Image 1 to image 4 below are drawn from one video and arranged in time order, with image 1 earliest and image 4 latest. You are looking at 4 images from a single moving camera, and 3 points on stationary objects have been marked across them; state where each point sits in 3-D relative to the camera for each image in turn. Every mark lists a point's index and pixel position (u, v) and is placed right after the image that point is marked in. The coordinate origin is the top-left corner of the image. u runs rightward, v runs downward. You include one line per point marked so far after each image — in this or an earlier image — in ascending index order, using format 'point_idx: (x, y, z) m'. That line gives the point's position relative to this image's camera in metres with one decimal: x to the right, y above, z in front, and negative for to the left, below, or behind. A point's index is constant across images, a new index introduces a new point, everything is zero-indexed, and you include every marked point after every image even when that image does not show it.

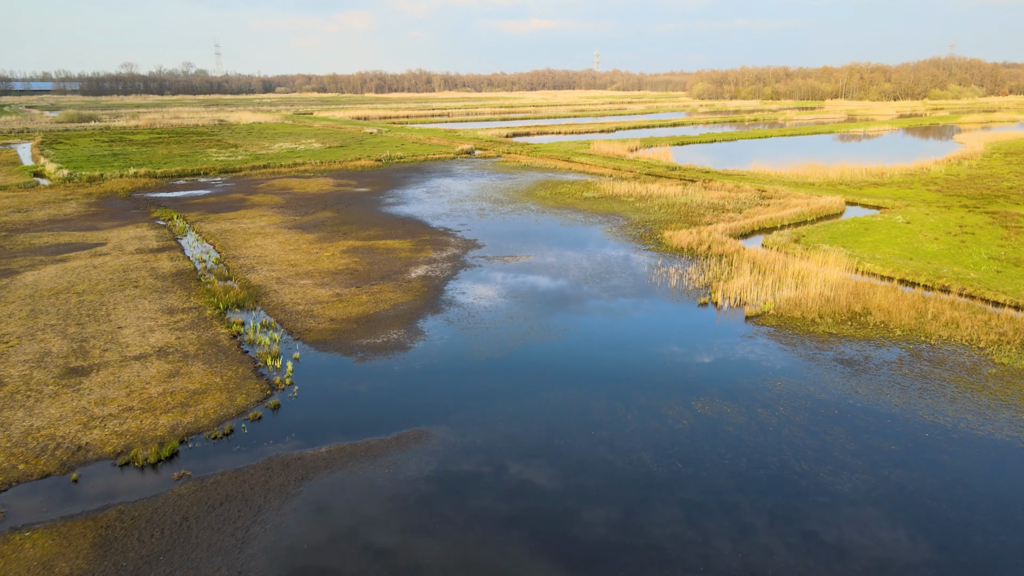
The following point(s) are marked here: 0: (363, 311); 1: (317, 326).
0: (-2.9, -0.5, +14.2) m
1: (-3.6, -0.7, +13.3) m
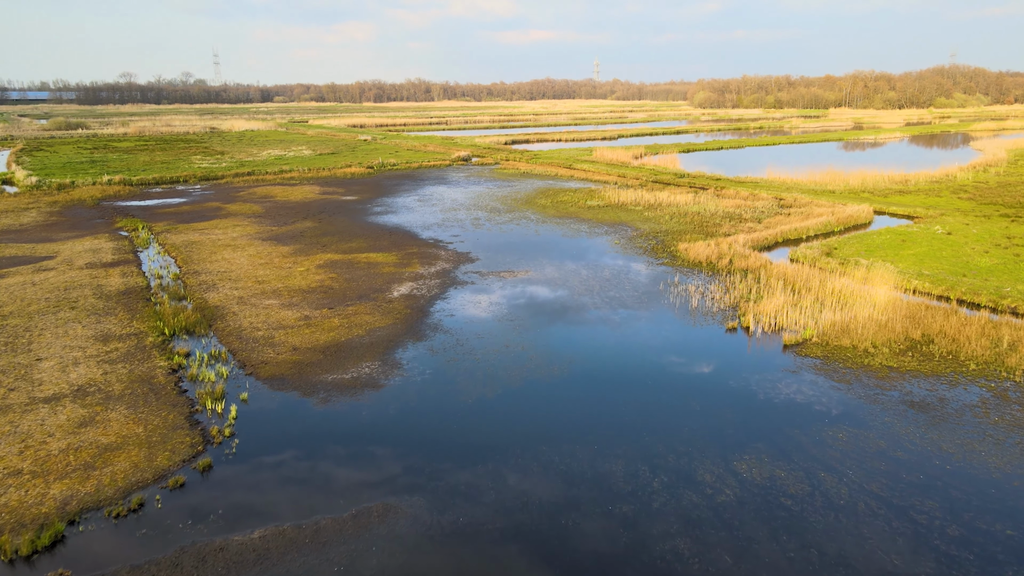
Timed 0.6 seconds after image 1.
0: (-3.0, -0.8, +12.1) m
1: (-3.7, -1.1, +11.2) m
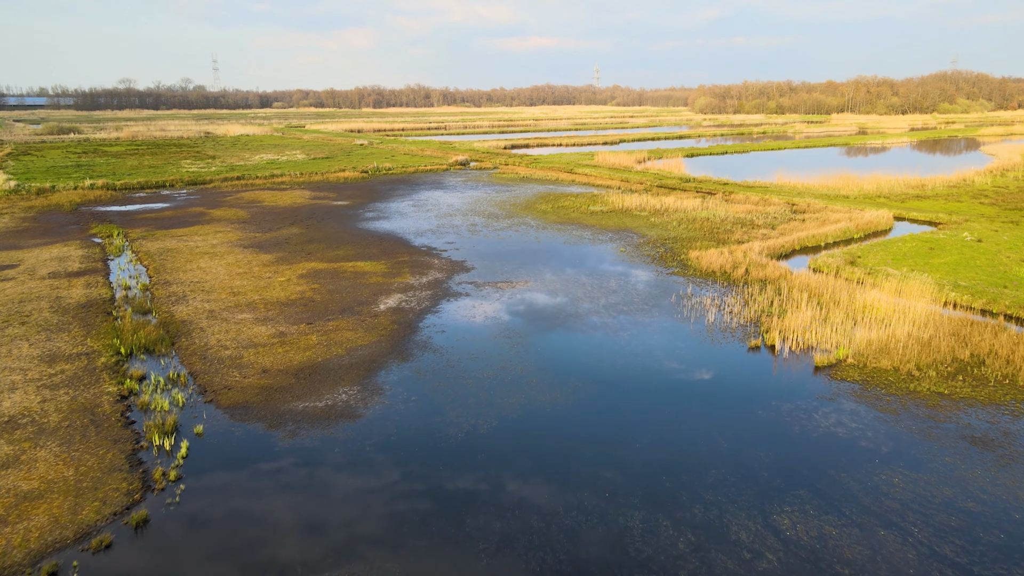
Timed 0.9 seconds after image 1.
0: (-3.0, -1.1, +10.8) m
1: (-3.7, -1.3, +9.9) m
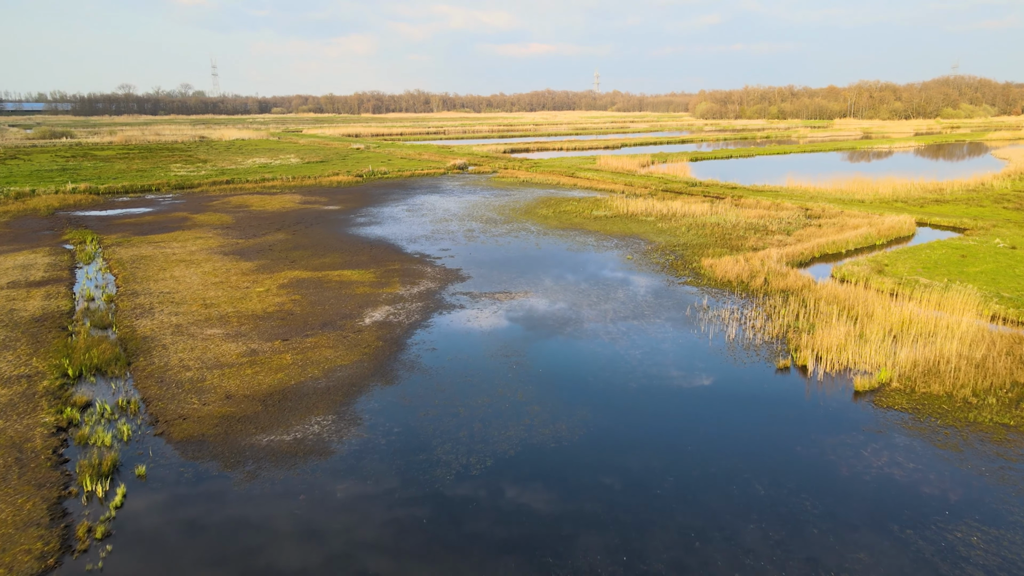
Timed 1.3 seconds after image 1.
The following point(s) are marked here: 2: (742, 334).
0: (-3.1, -1.2, +9.5) m
1: (-3.7, -1.4, +8.6) m
2: (+3.6, -0.7, +11.4) m
